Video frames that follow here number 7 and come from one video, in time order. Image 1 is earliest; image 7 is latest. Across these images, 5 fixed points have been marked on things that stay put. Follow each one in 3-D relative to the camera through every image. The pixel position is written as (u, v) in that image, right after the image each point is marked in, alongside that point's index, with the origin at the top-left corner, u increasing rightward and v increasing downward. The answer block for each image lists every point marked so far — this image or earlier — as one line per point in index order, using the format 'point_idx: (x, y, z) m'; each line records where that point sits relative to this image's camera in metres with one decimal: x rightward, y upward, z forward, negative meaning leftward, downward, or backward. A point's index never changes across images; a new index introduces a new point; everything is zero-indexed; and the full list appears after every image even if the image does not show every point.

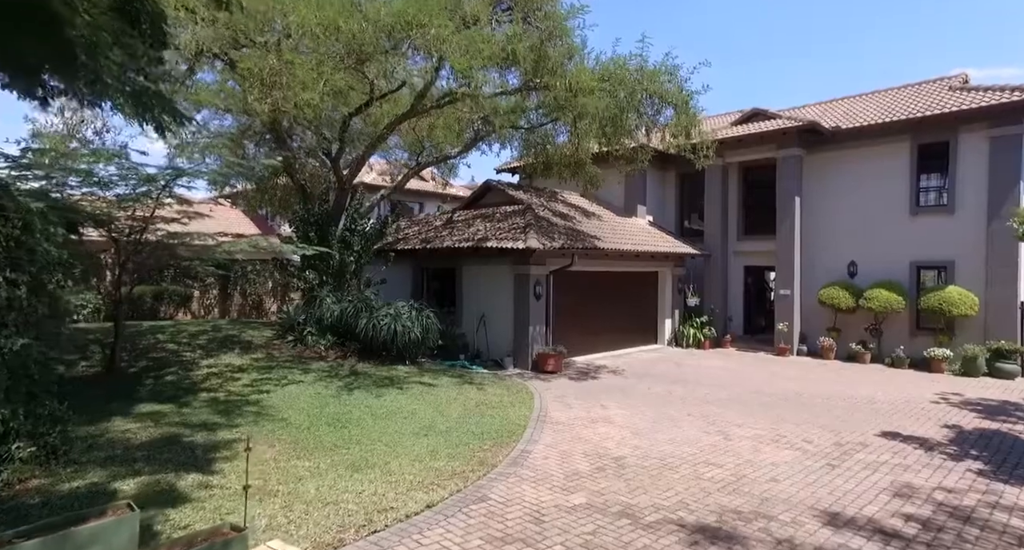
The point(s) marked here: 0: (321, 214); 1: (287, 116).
0: (-4.9, +1.6, +16.3) m
1: (-5.0, +3.6, +14.3) m
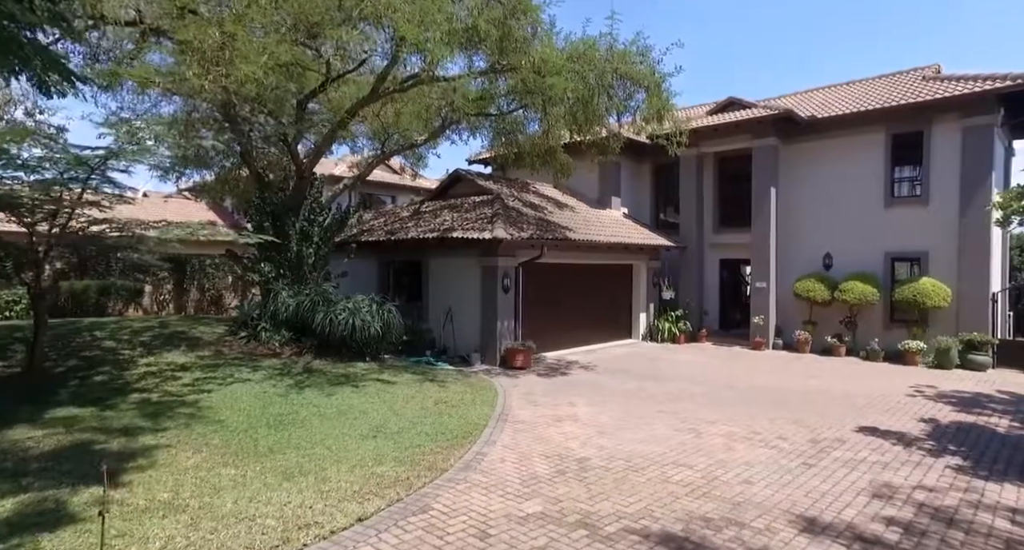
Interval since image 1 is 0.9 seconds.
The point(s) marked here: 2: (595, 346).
0: (-5.7, +1.8, +15.5) m
1: (-5.8, +3.8, +13.5) m
2: (+2.4, -2.1, +18.6) m
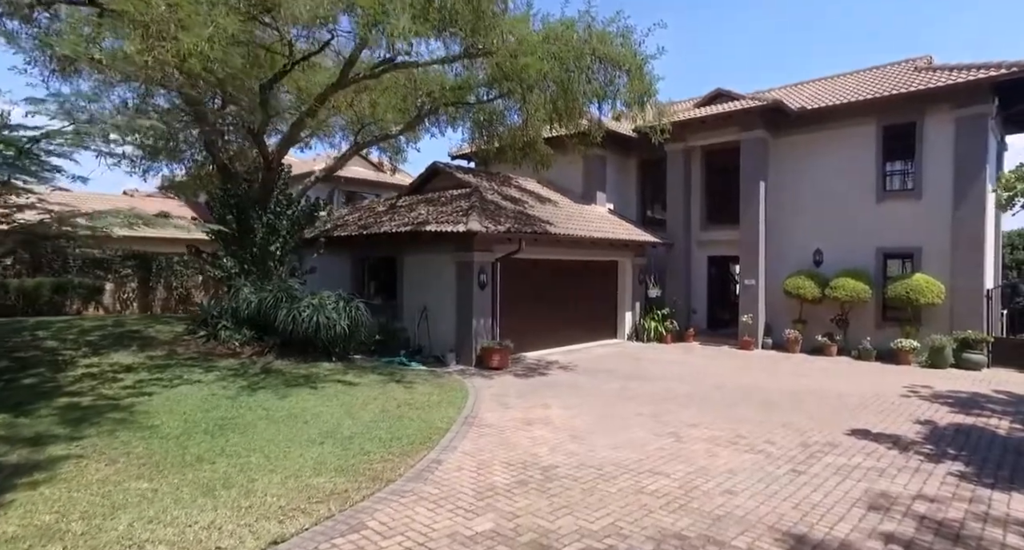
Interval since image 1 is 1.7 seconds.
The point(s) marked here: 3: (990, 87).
0: (-6.2, +1.9, +14.7) m
1: (-6.3, +3.9, +12.7) m
2: (+1.8, -2.0, +17.9) m
3: (+11.4, +4.5, +15.3) m
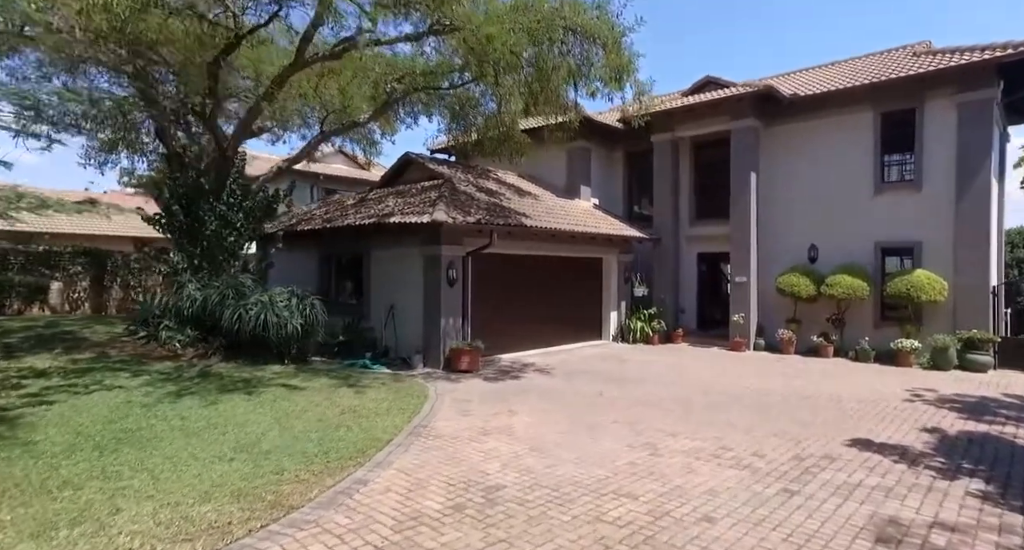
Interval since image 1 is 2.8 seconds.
0: (-6.8, +2.0, +13.6) m
1: (-6.9, +4.0, +11.6) m
2: (+1.2, -1.9, +16.9) m
3: (+10.8, +4.6, +14.3) m
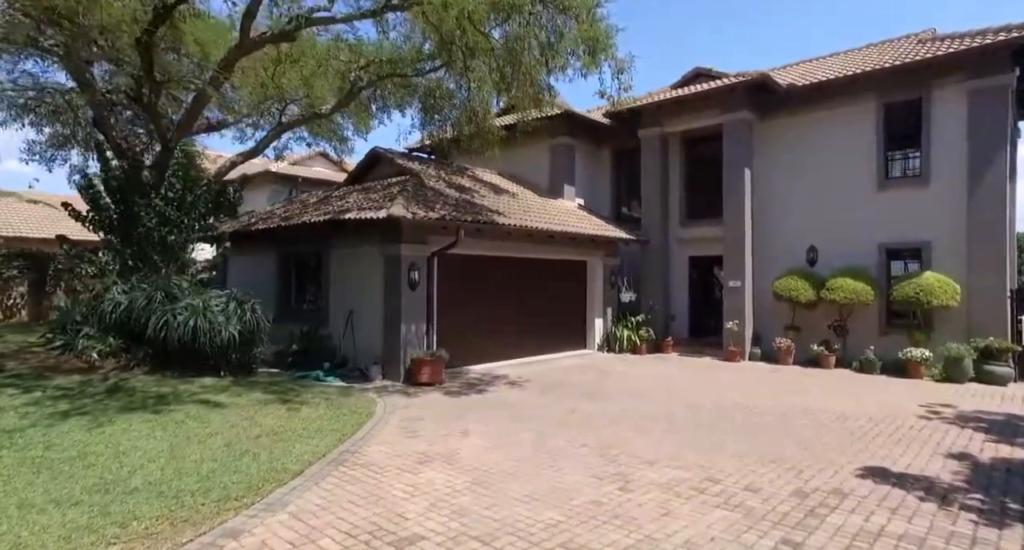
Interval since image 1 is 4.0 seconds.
0: (-7.4, +1.9, +12.3) m
1: (-7.5, +4.0, +10.3) m
2: (+0.6, -2.0, +15.5) m
3: (+10.2, +4.5, +13.1) m
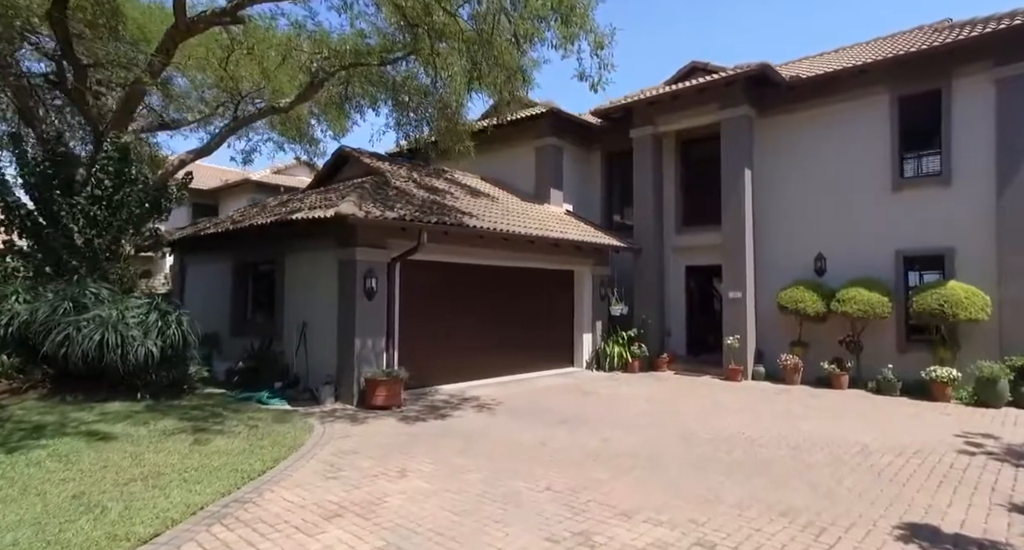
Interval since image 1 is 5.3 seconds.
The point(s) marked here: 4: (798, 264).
0: (-7.9, +1.8, +10.9) m
1: (-8.0, +3.9, +9.0) m
2: (+0.1, -2.2, +14.0) m
3: (+9.7, +4.4, +11.8) m
4: (+6.6, +0.3, +14.9) m
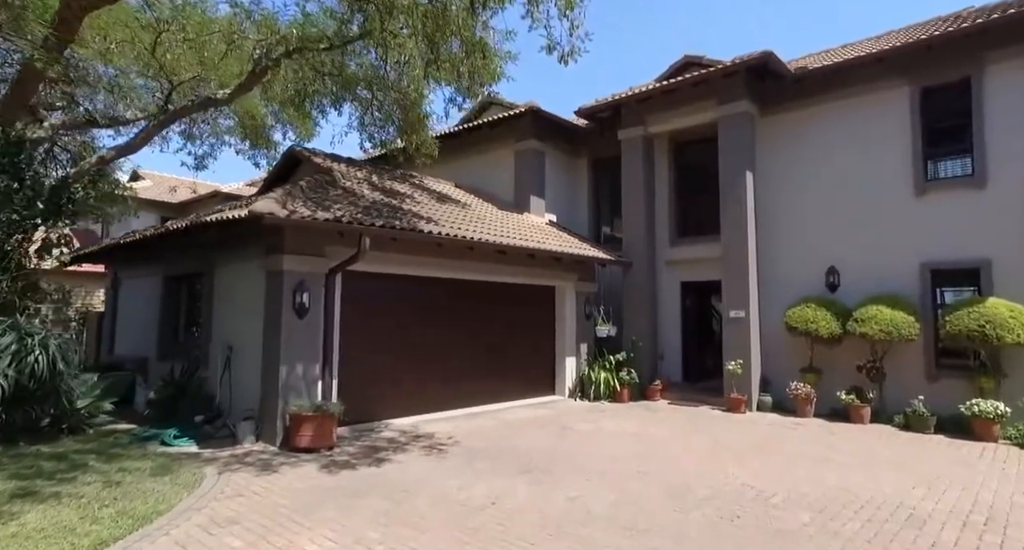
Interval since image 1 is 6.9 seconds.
0: (-8.5, +1.6, +9.2) m
1: (-8.5, +3.8, +7.3) m
2: (-0.5, -2.5, +12.2) m
3: (+9.1, +4.1, +10.1) m
4: (+6.0, 0.0, +13.1) m
